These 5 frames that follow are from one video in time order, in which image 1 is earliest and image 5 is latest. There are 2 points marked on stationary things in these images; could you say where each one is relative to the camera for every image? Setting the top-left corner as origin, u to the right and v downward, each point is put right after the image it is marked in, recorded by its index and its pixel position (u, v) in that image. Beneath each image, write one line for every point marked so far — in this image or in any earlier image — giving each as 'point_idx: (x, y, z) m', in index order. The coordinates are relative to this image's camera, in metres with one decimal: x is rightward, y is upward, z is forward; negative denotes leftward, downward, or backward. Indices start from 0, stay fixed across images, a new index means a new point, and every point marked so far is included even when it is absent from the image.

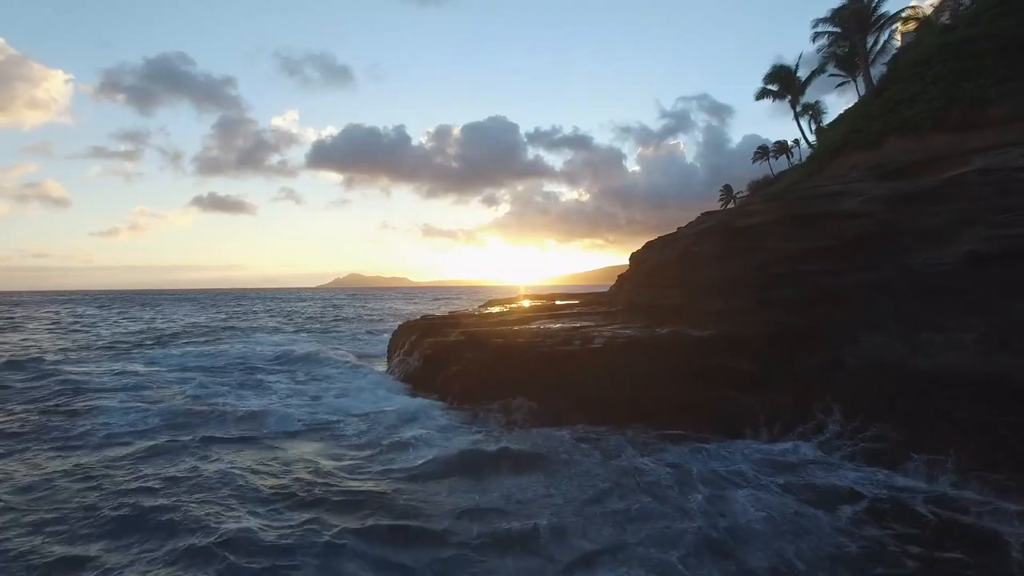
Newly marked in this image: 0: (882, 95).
0: (+8.8, +4.6, +18.7) m
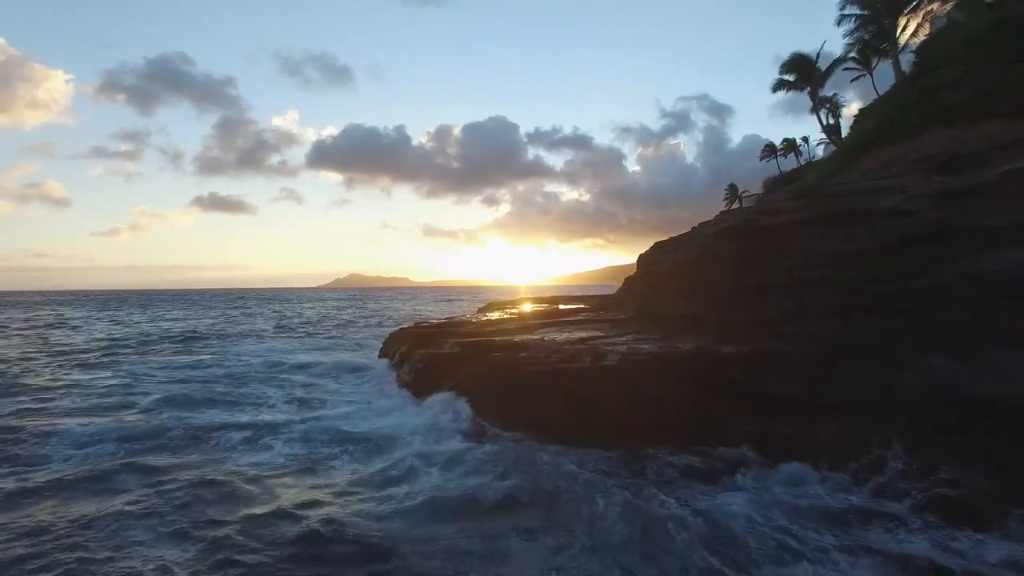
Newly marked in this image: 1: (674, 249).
0: (+8.8, +4.5, +17.1) m
1: (+3.8, +0.9, +18.4) m
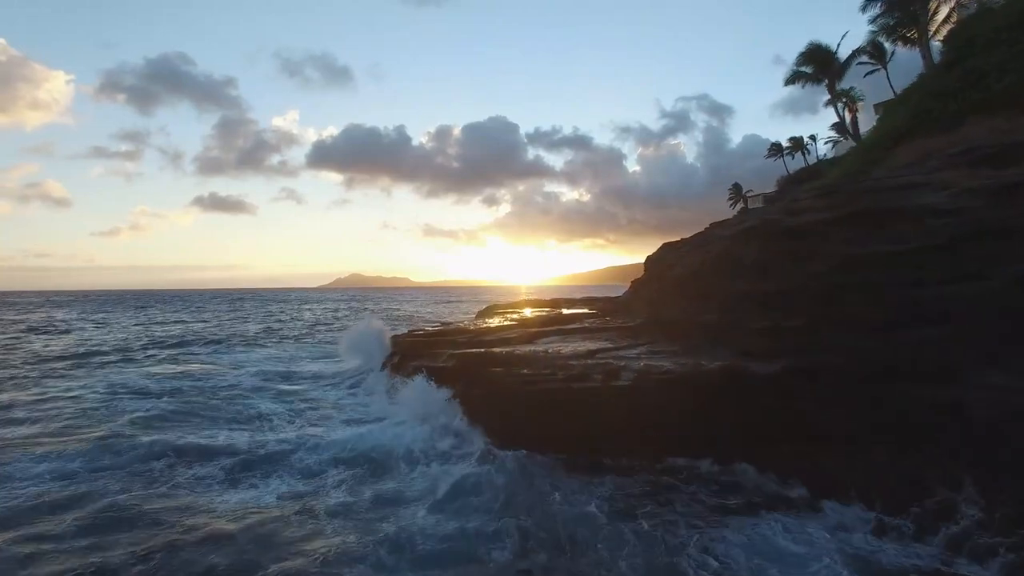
0: (+8.8, +4.4, +15.7) m
1: (+3.8, +0.8, +17.1) m
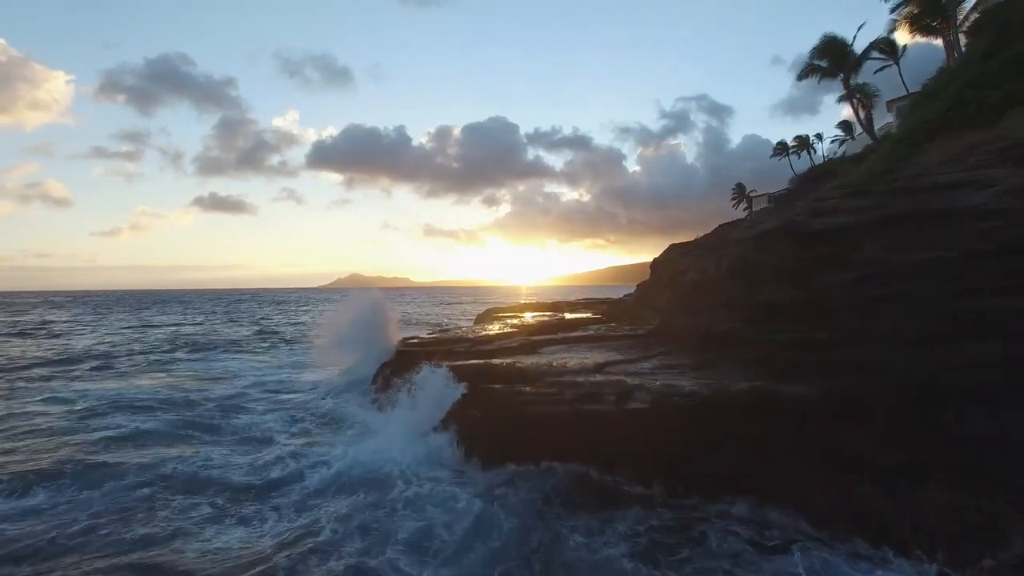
0: (+8.9, +4.2, +14.7) m
1: (+3.8, +0.6, +16.1) m
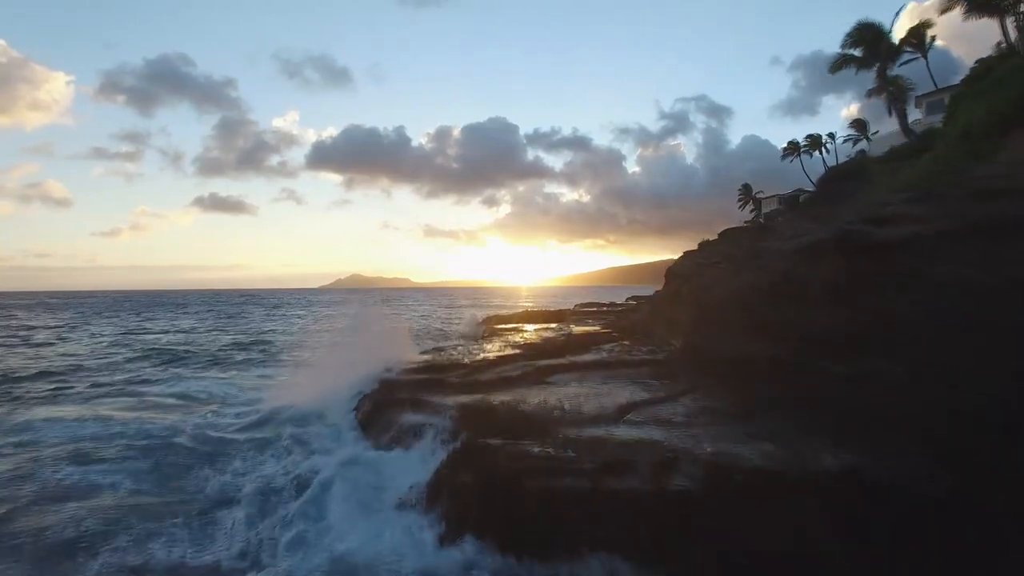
0: (+8.9, +3.9, +12.6) m
1: (+3.9, +0.3, +14.0) m
